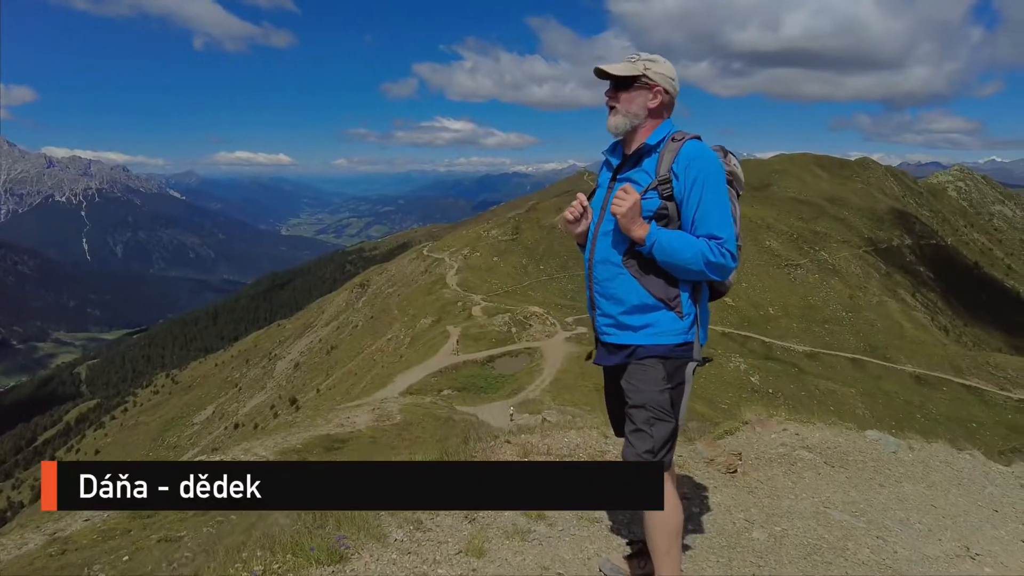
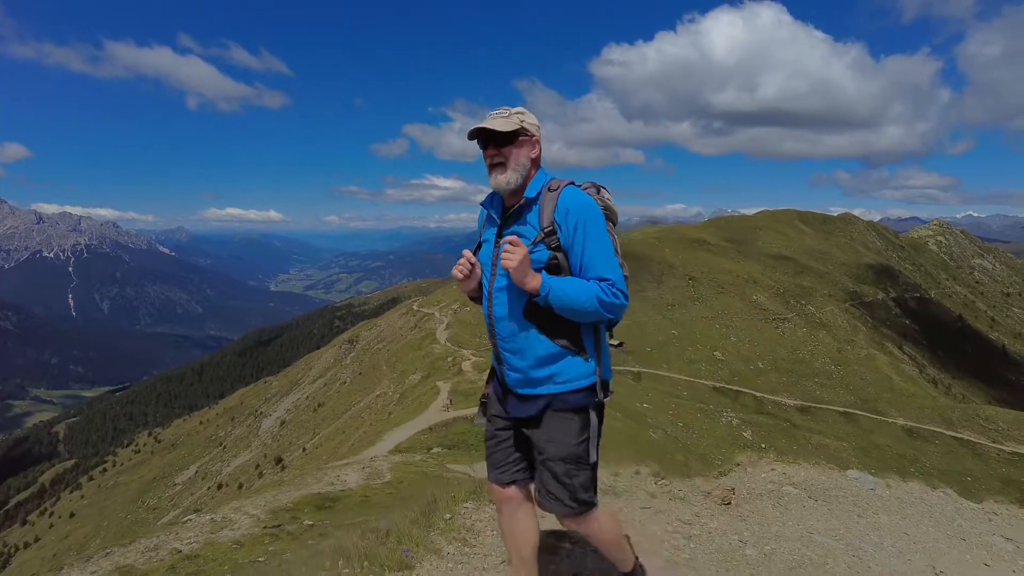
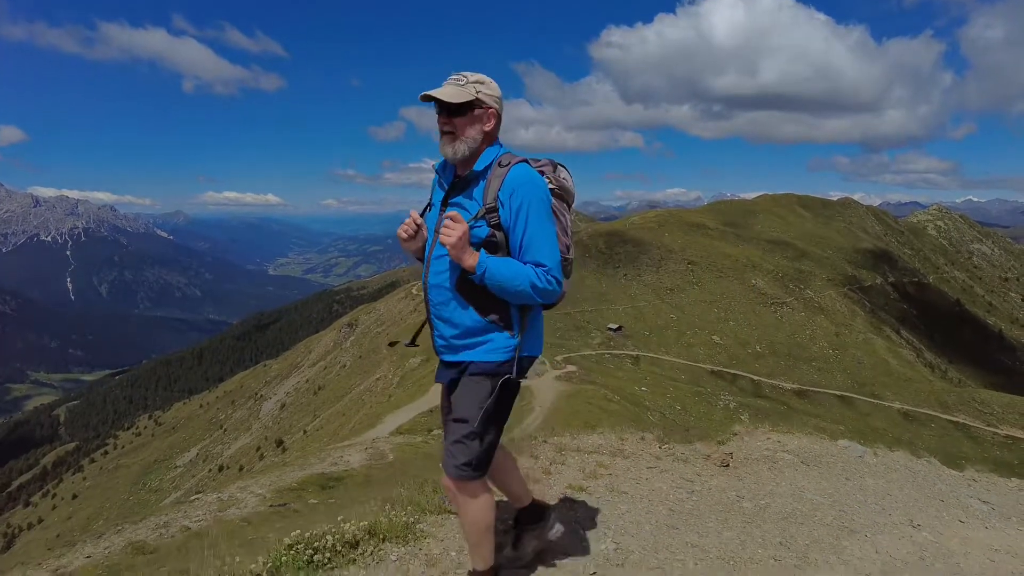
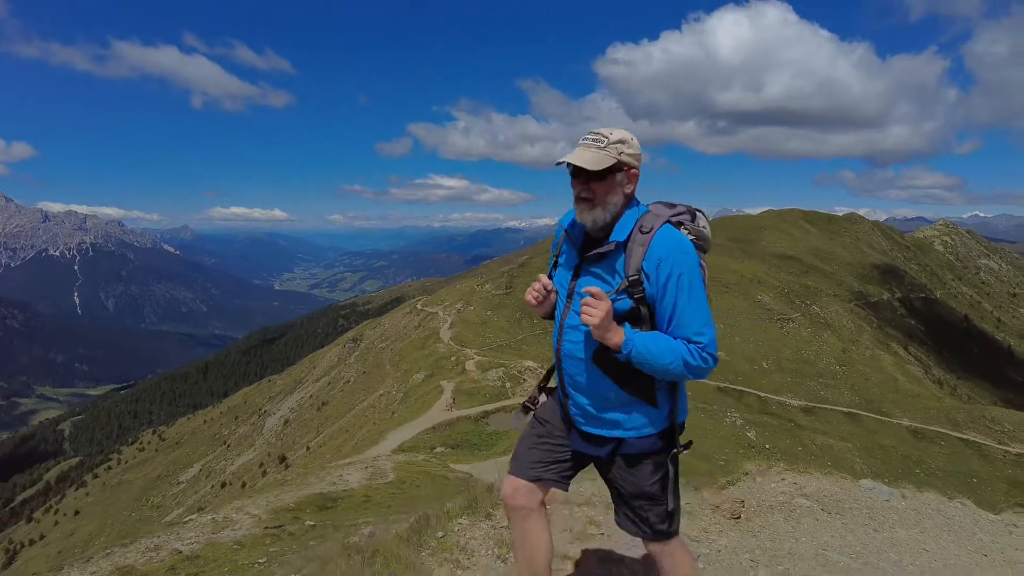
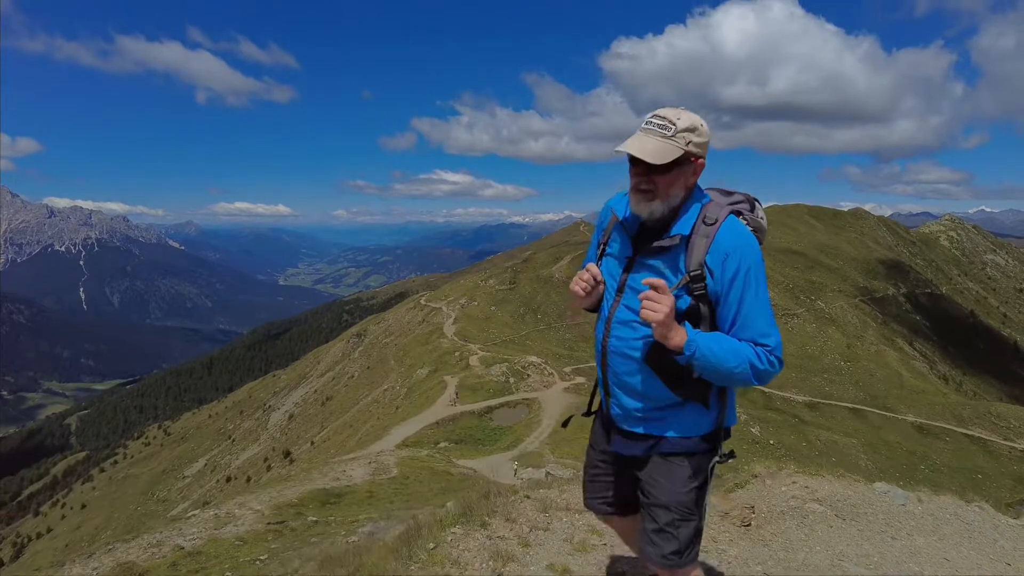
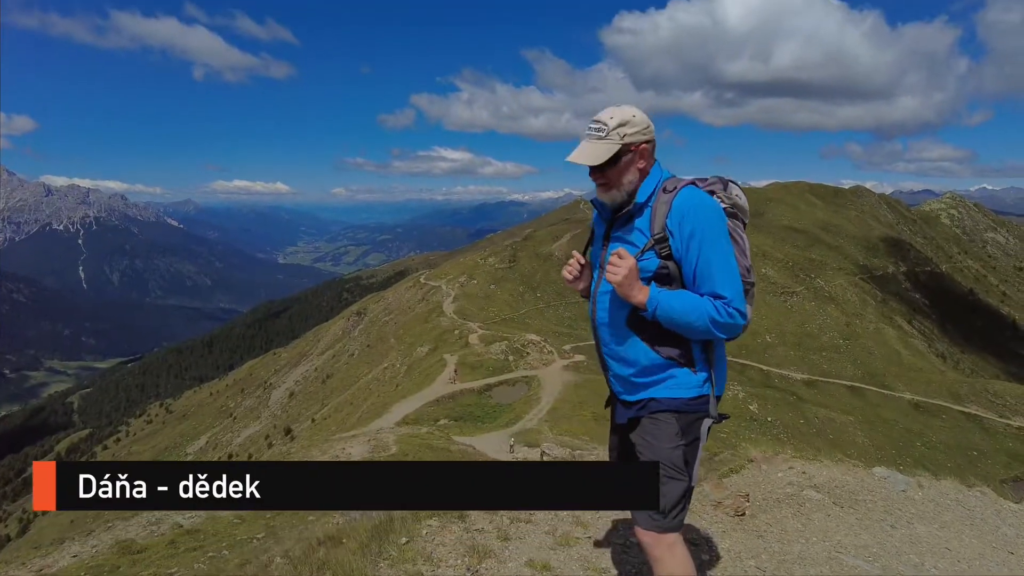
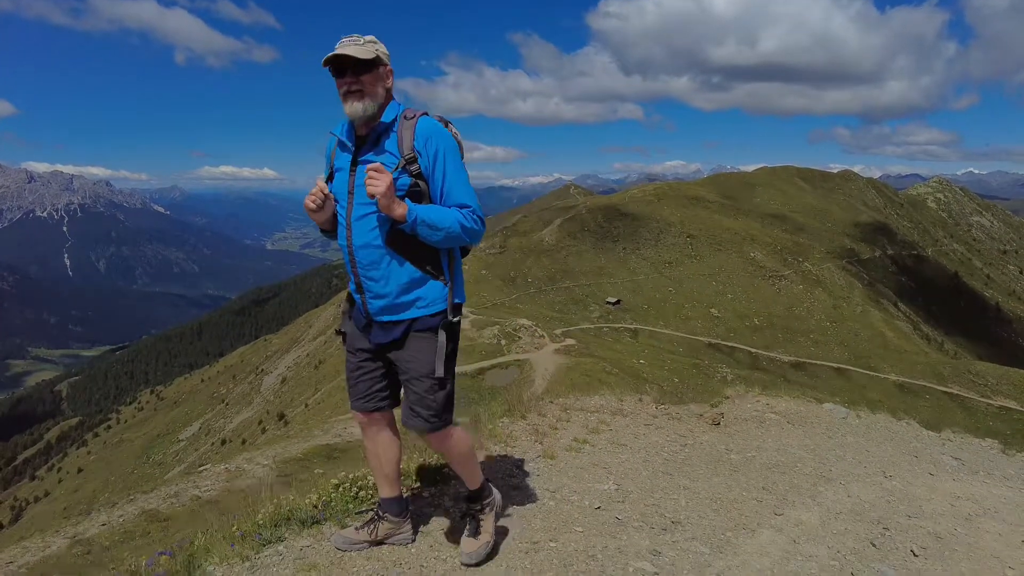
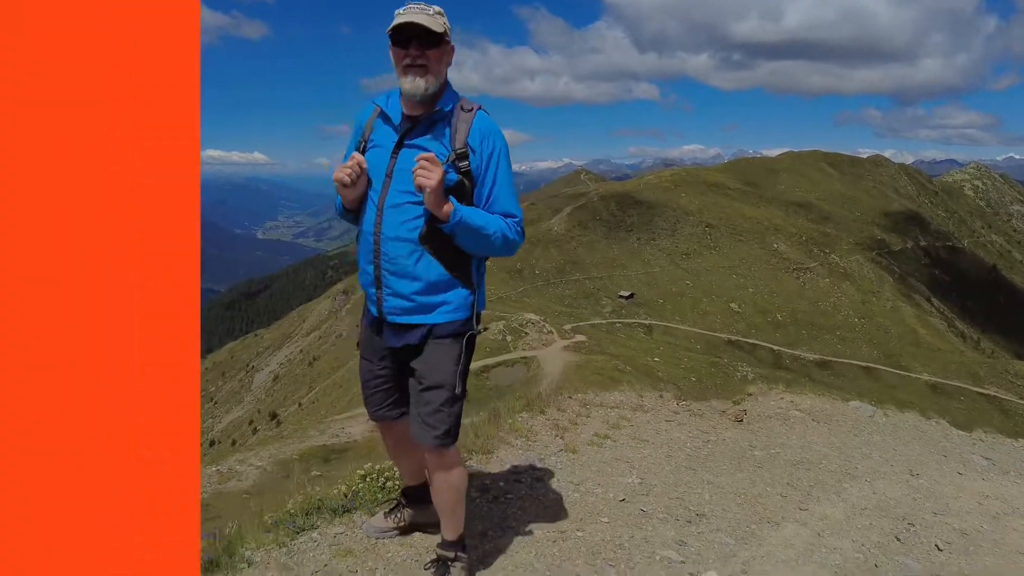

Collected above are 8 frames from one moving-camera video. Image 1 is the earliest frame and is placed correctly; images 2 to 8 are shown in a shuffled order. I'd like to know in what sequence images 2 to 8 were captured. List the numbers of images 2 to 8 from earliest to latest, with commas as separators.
6, 5, 4, 2, 3, 7, 8
